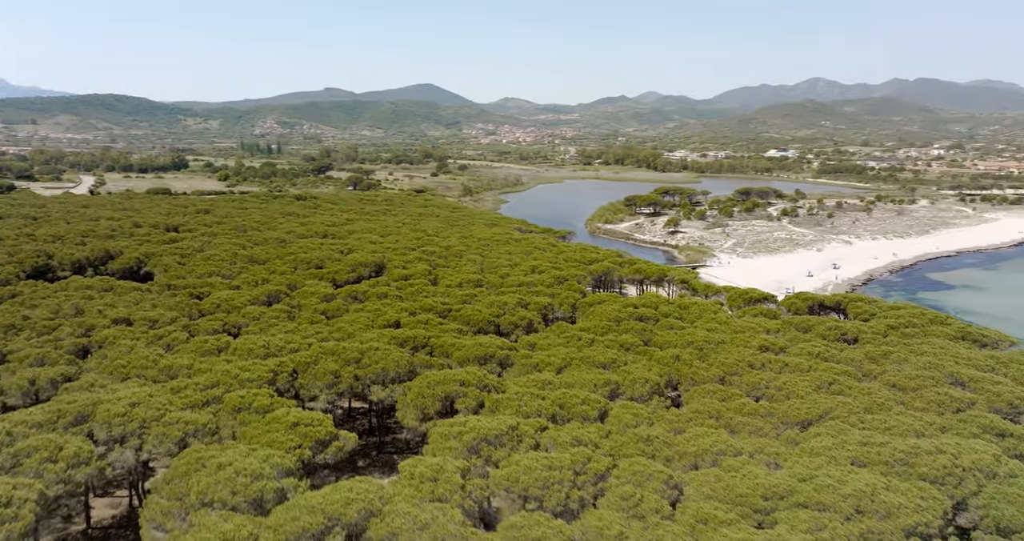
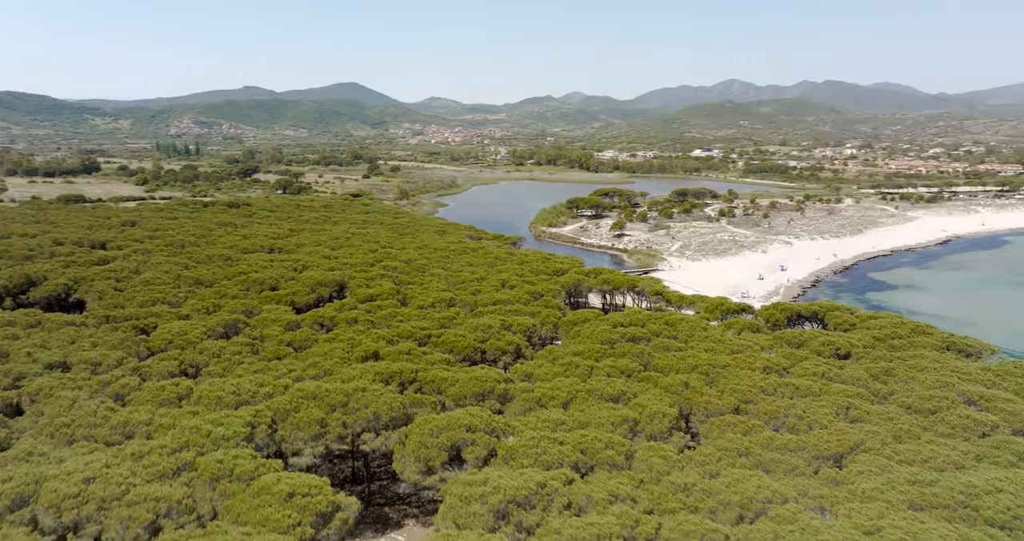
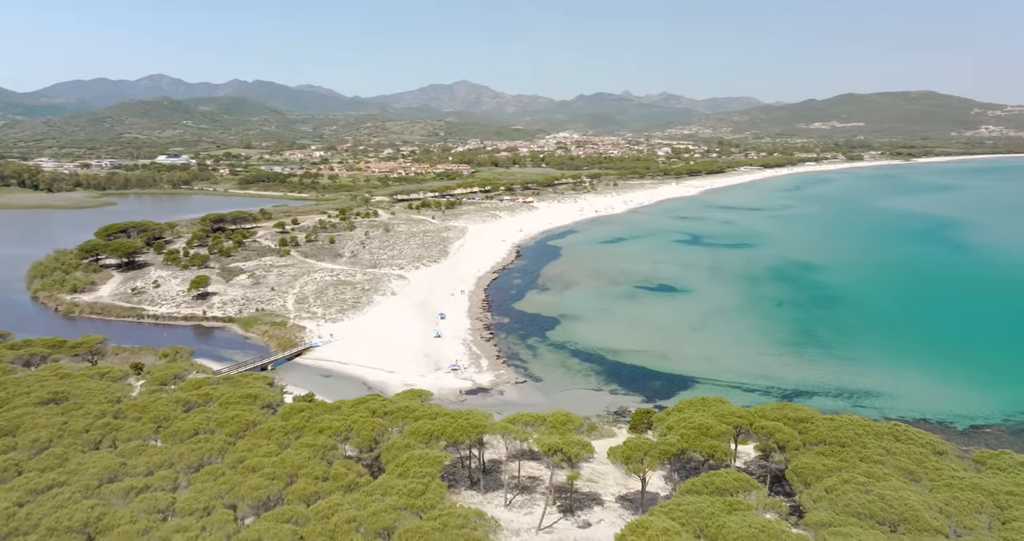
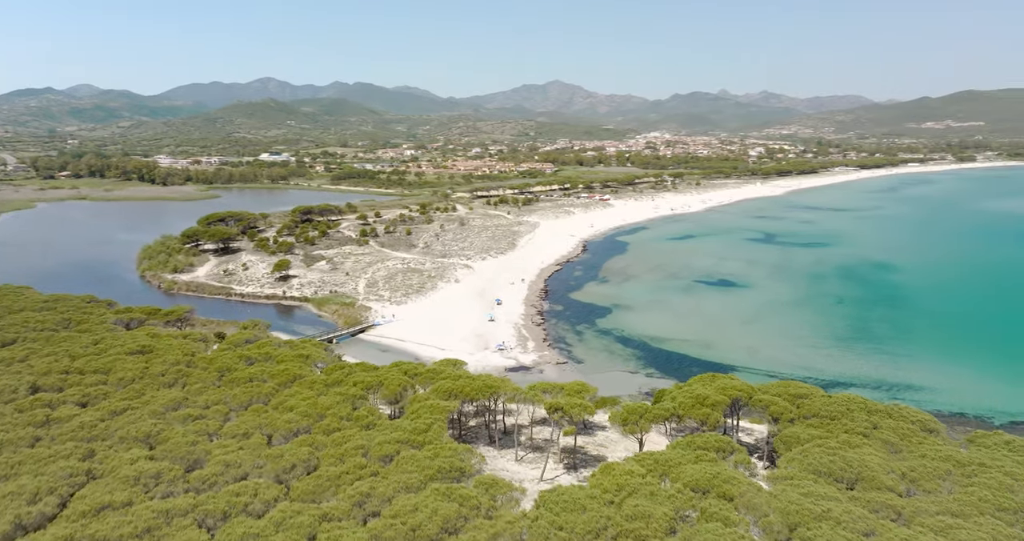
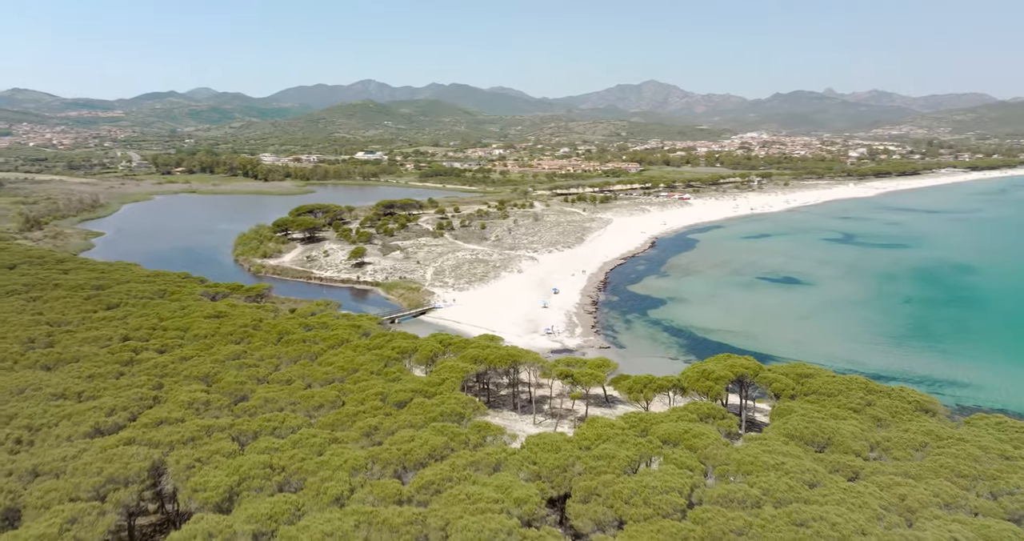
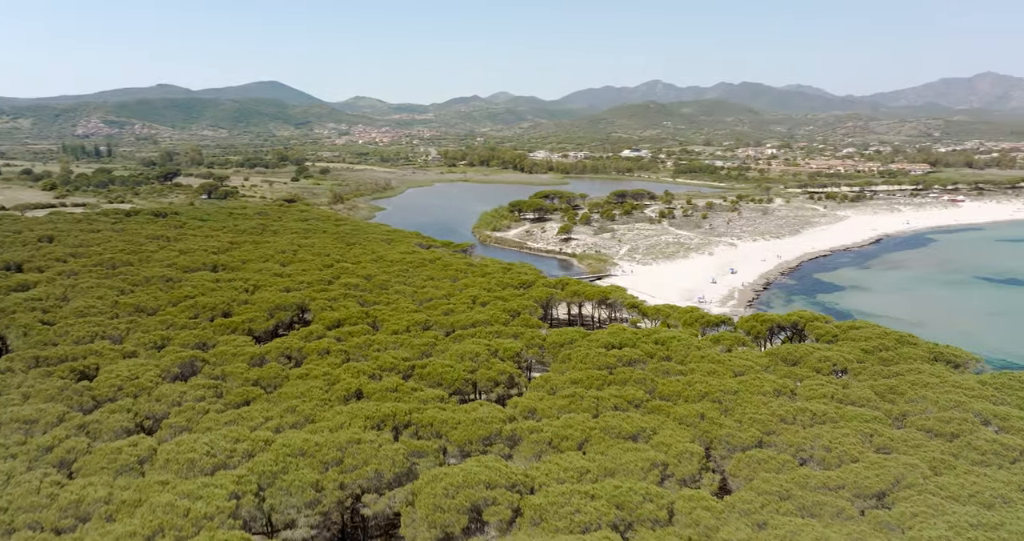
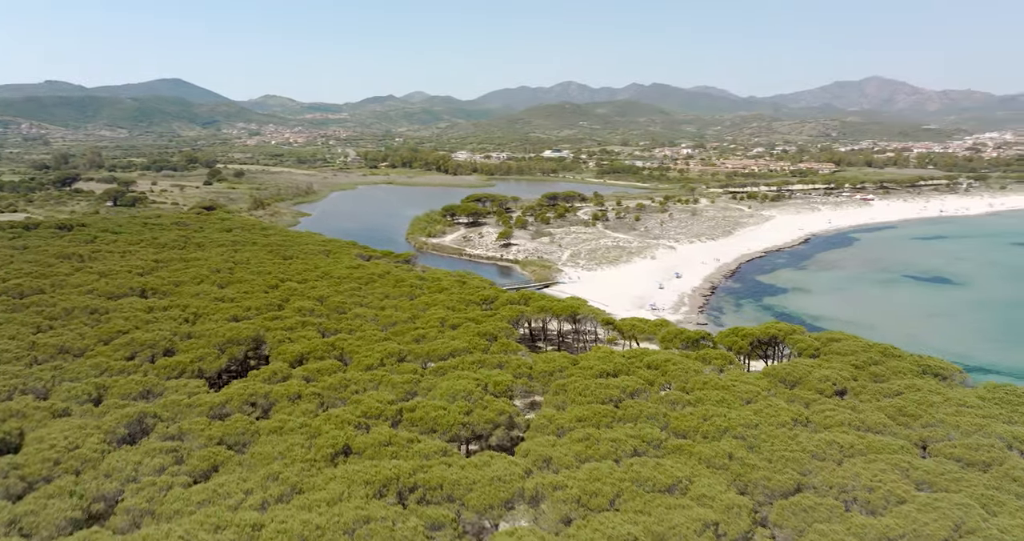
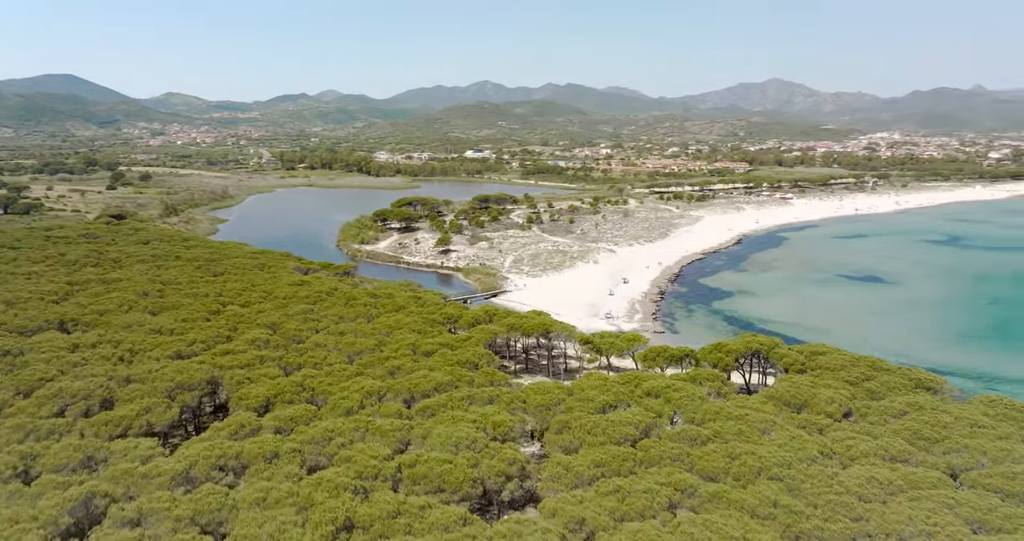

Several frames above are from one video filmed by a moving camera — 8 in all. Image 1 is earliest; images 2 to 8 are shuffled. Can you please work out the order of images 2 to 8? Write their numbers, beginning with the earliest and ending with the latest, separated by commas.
2, 6, 7, 8, 5, 4, 3
